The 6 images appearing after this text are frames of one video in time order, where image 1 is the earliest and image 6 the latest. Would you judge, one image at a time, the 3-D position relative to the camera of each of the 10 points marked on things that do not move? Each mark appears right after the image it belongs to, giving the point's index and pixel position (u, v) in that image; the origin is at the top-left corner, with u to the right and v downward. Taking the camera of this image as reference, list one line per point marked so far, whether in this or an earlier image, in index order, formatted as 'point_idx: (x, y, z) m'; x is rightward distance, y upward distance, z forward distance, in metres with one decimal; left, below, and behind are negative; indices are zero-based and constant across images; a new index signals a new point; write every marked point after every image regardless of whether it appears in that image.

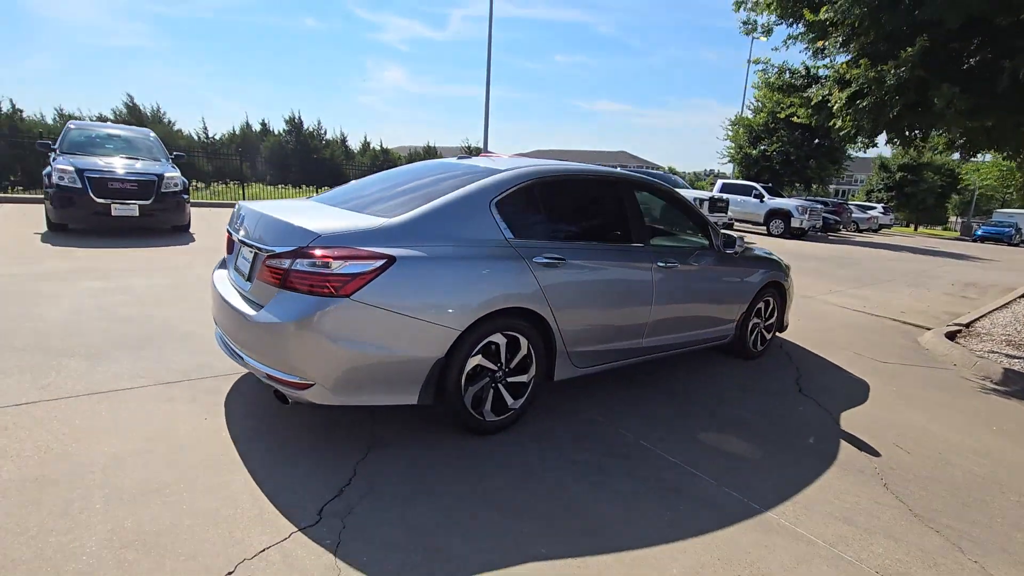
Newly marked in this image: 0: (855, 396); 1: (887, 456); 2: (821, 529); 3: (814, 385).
0: (+3.3, -1.0, +4.9) m
1: (+2.7, -1.2, +3.8) m
2: (+1.7, -1.3, +2.8) m
3: (+2.9, -0.9, +5.0) m
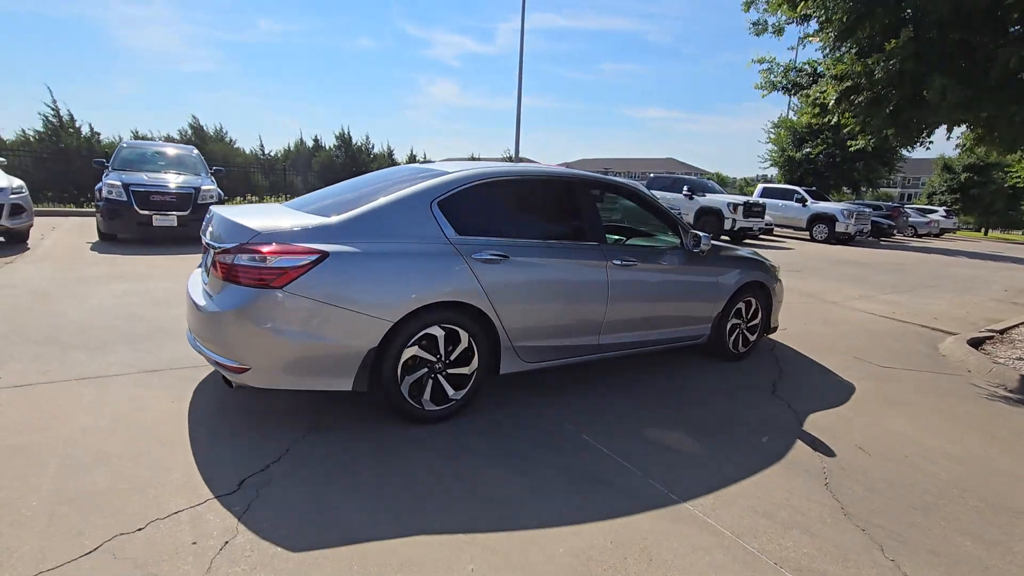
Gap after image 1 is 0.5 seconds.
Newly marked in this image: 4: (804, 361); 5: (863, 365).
0: (+3.0, -1.0, +4.8) m
1: (+2.3, -1.2, +3.7) m
2: (+1.2, -1.3, +2.8) m
3: (+2.6, -0.9, +4.9) m
4: (+3.2, -0.8, +5.7) m
5: (+4.0, -0.9, +5.9) m
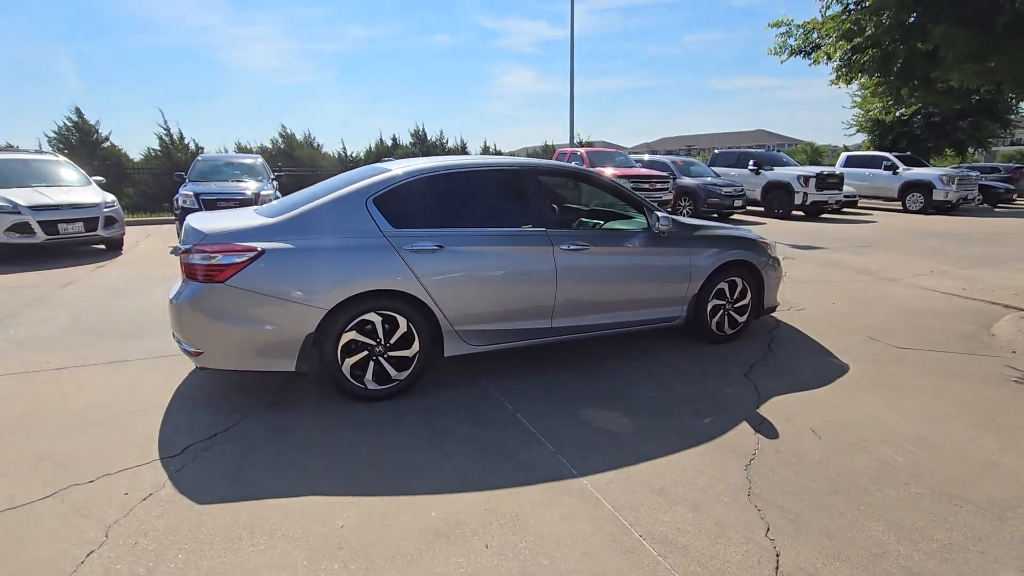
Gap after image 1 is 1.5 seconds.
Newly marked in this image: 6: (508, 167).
0: (+2.7, -0.8, +4.5) m
1: (+1.9, -1.0, +3.5) m
2: (+0.6, -1.2, +2.9) m
3: (+2.3, -0.7, +4.7) m
4: (+3.1, -0.6, +5.4) m
5: (+3.9, -0.6, +5.4) m
6: (0.0, +1.0, +4.4) m
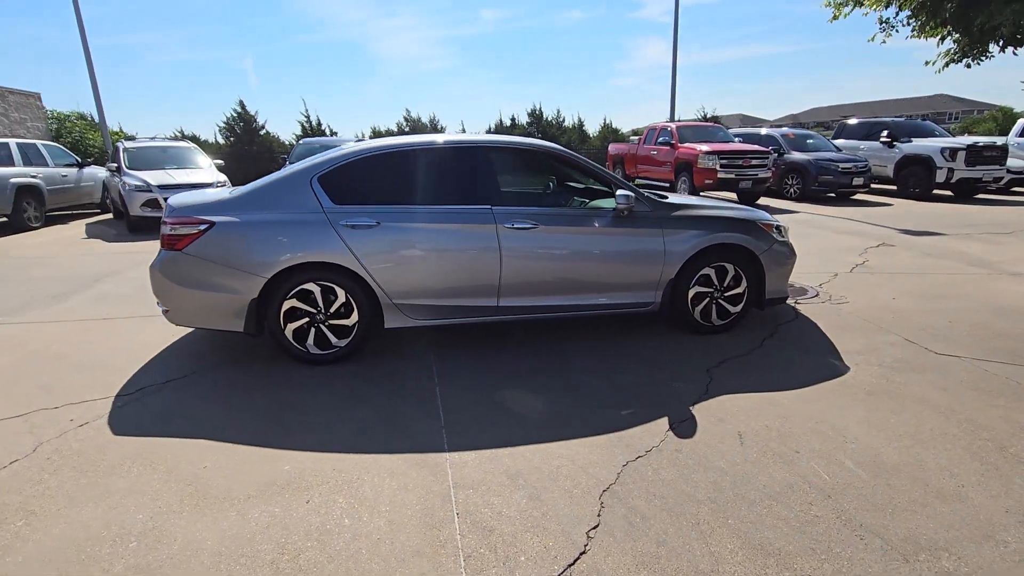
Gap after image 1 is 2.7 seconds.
0: (+2.2, -0.7, +4.0) m
1: (+1.2, -1.0, +3.2) m
2: (-0.2, -1.0, +2.8) m
3: (+1.9, -0.6, +4.2) m
4: (+2.8, -0.5, +4.8) m
5: (+3.5, -0.5, +4.6) m
6: (-0.4, +1.2, +4.4) m
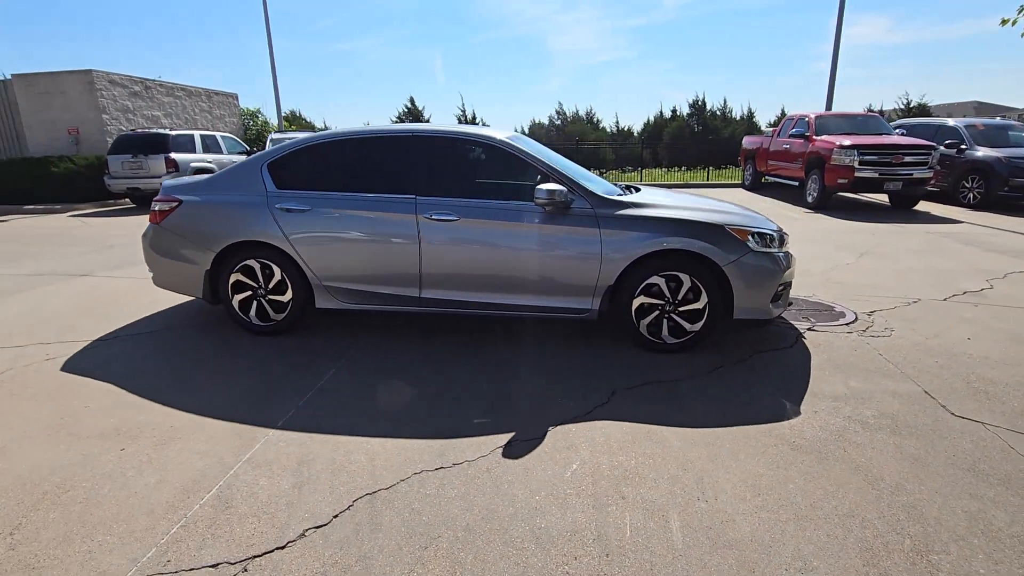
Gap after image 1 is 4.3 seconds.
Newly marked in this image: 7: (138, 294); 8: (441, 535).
0: (+1.3, -0.9, +3.3) m
1: (0.0, -1.0, +2.9) m
2: (-1.4, -0.9, +2.9) m
3: (+1.1, -0.7, +3.6) m
4: (+2.1, -0.6, +3.9) m
5: (+2.8, -0.8, +3.5) m
6: (-0.9, +1.3, +4.4) m
7: (-4.2, -0.1, +5.8) m
8: (-0.3, -1.2, +2.4) m
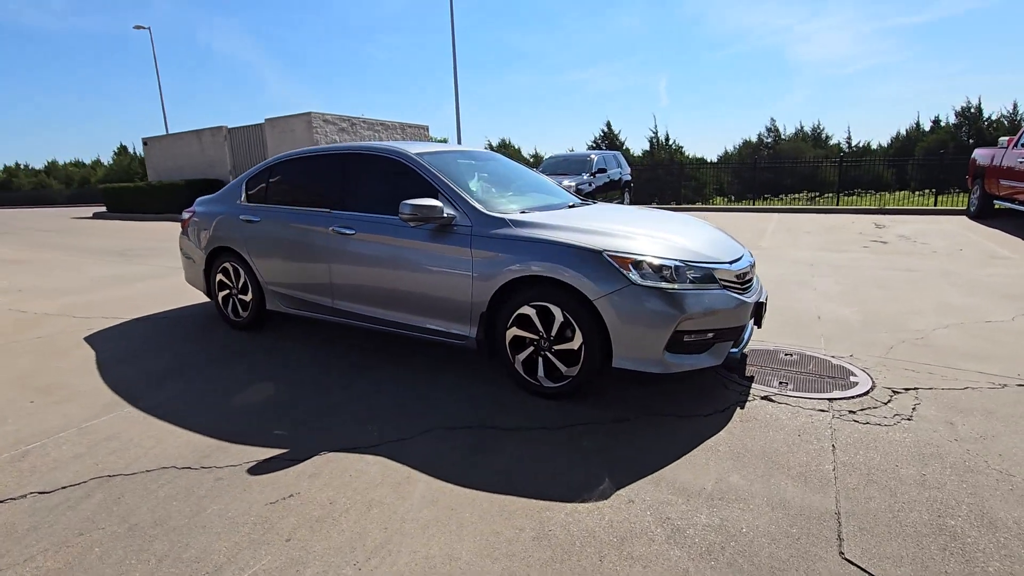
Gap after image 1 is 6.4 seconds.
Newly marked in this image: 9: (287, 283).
0: (-0.1, -1.0, +2.7) m
1: (-1.4, -1.1, +2.8) m
2: (-2.7, -0.9, +3.4) m
3: (-0.2, -0.9, +3.1) m
4: (+0.9, -0.9, +3.0) m
5: (+1.3, -1.1, +2.3) m
6: (-1.6, +1.2, +4.6) m
7: (-4.1, 0.0, +7.1) m
8: (-2.0, -1.2, +2.5) m
9: (-2.0, 0.0, +4.7) m
